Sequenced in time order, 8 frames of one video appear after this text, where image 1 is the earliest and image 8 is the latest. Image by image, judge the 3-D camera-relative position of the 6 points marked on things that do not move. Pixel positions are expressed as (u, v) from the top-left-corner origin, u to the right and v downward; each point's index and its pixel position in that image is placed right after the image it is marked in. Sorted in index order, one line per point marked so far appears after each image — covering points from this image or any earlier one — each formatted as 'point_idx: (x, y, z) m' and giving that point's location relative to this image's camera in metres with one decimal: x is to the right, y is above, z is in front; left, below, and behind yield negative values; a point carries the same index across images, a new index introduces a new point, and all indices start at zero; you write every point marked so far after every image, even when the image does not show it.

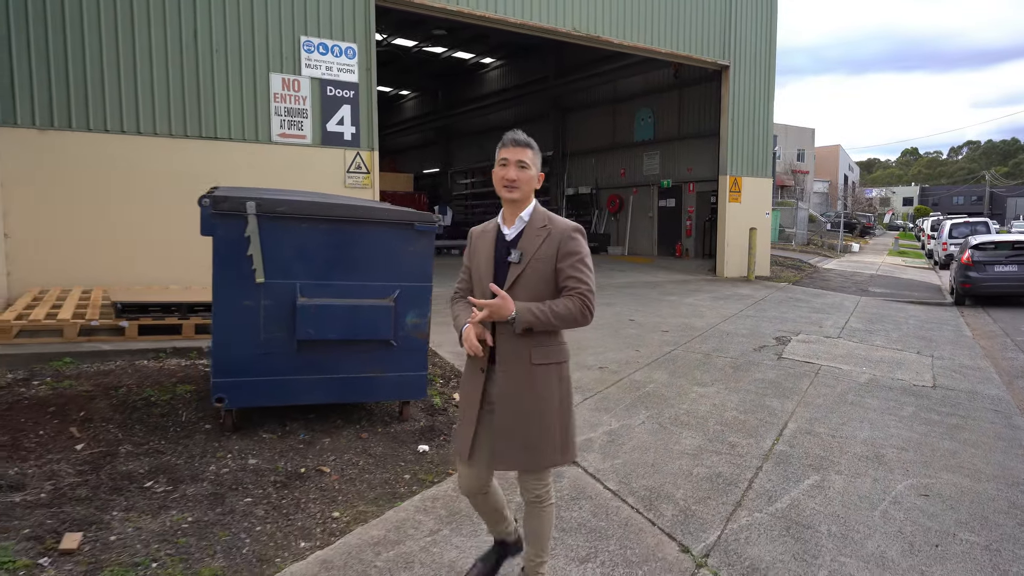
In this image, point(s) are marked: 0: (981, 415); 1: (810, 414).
0: (+4.2, -1.1, +5.3) m
1: (+2.5, -1.1, +4.9) m
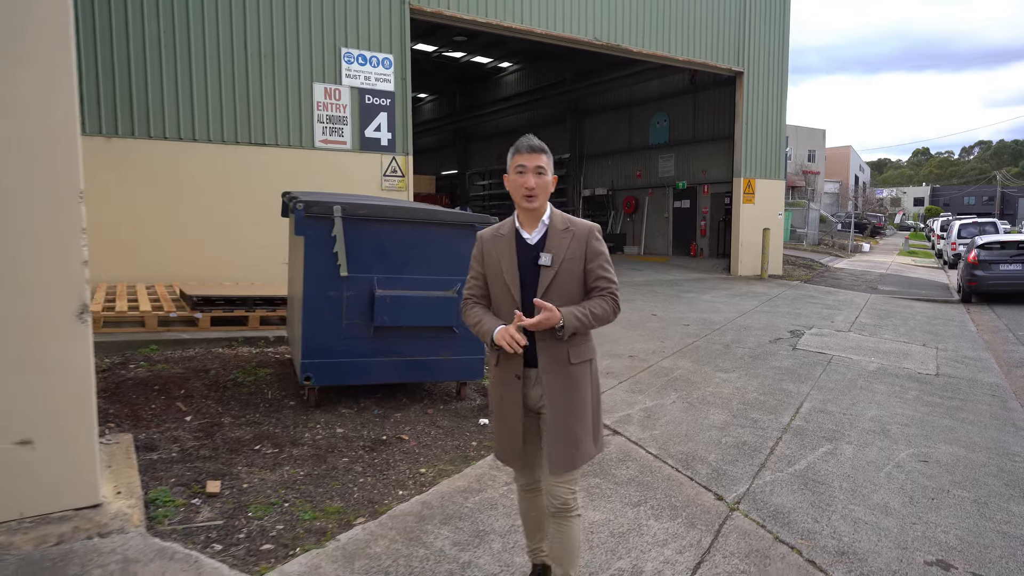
0: (+4.6, -1.1, +5.8) m
1: (+2.9, -1.0, +5.5) m
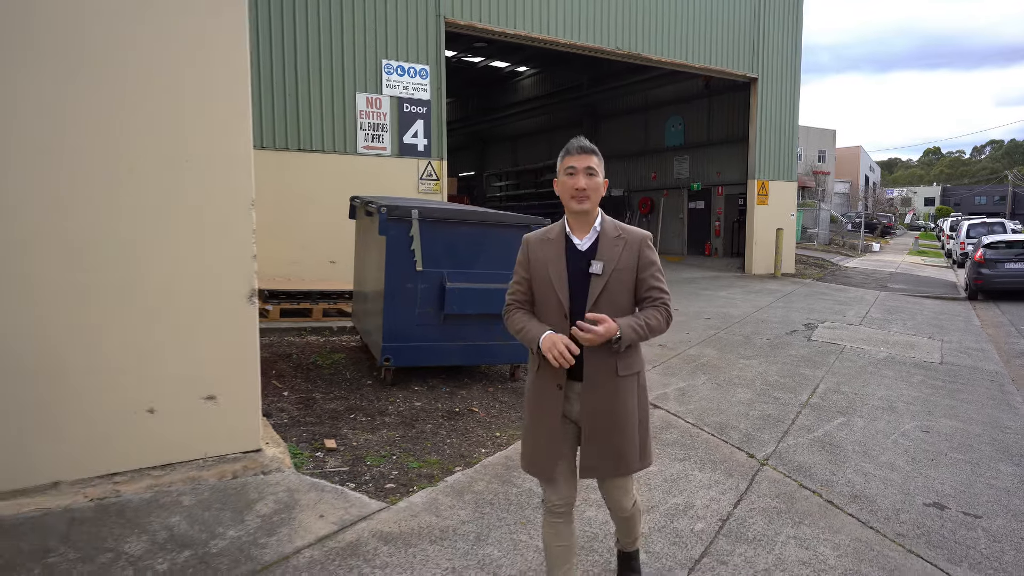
0: (+5.1, -1.0, +6.4) m
1: (+3.3, -1.0, +6.1) m
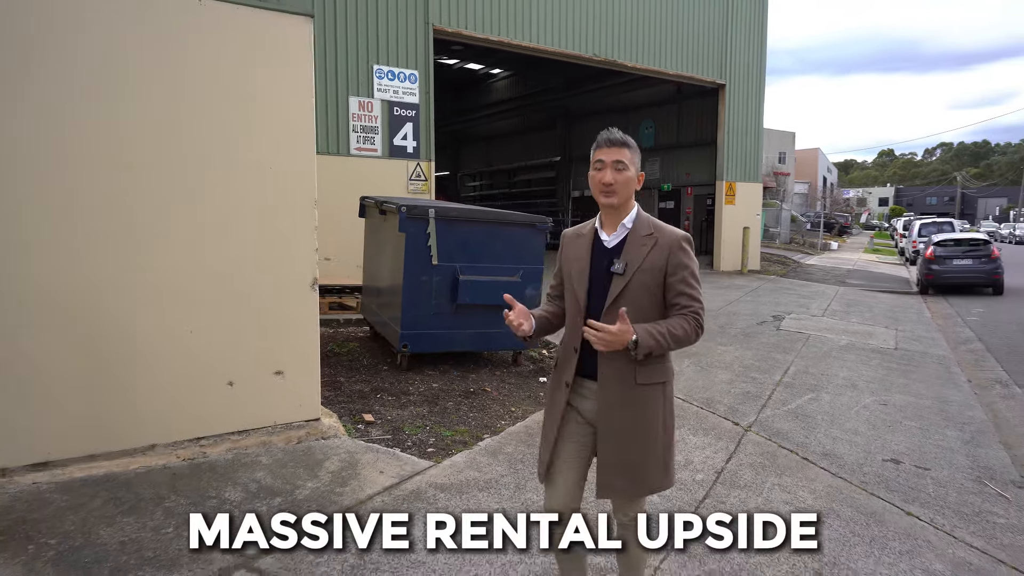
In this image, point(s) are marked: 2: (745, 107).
0: (+5.1, -0.9, +7.2) m
1: (+3.4, -0.9, +6.8) m
2: (+6.7, +5.2, +17.2) m
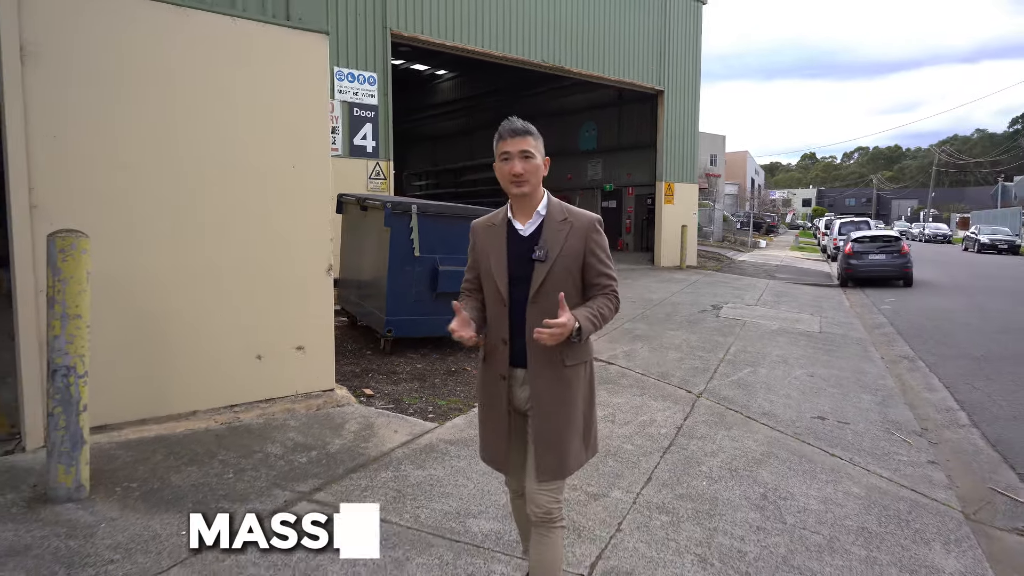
0: (+4.7, -0.8, +8.3) m
1: (+3.0, -0.7, +7.8) m
2: (+5.3, +5.4, +18.4) m
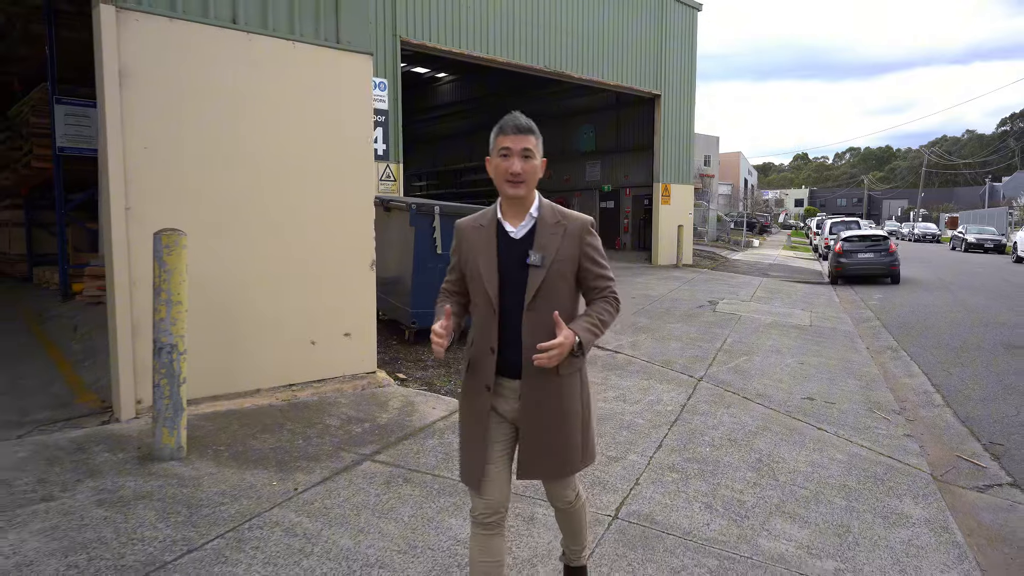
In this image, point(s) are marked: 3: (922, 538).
0: (+4.8, -0.7, +8.9) m
1: (+3.2, -0.6, +8.3) m
2: (+5.3, +5.5, +19.0) m
3: (+2.2, -1.4, +3.3) m
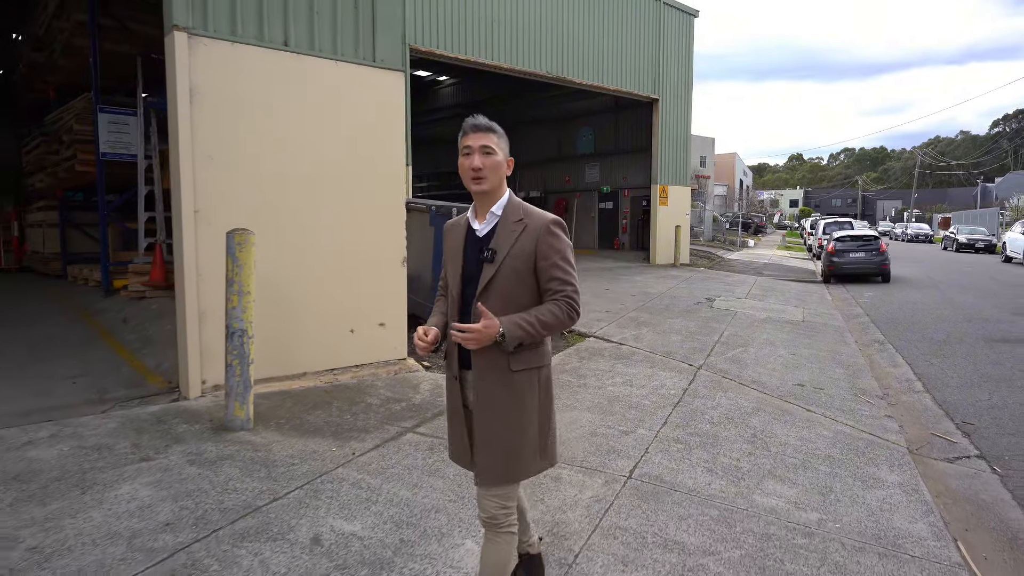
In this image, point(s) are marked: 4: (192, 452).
0: (+4.9, -0.7, +9.4) m
1: (+3.3, -0.6, +8.8) m
2: (+5.3, +5.5, +19.5) m
3: (+2.4, -1.3, +3.8) m
4: (-1.8, -0.9, +3.4) m
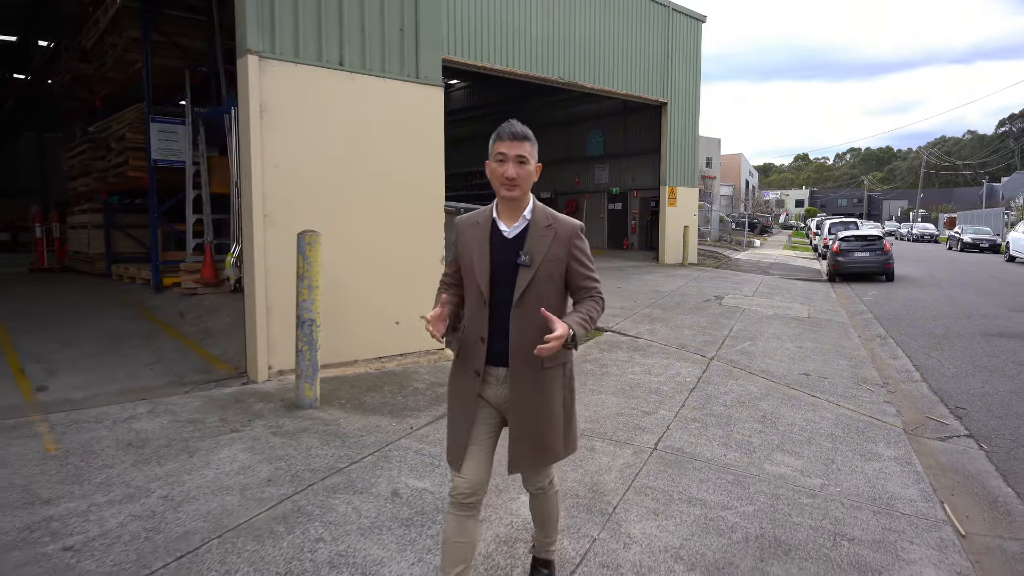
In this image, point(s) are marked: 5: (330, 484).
0: (+5.2, -0.6, +9.8) m
1: (+3.6, -0.6, +9.3) m
2: (+5.7, +5.5, +19.9) m
3: (+2.7, -1.3, +4.2) m
4: (-1.6, -0.9, +3.9) m
5: (-1.0, -1.1, +3.2) m
